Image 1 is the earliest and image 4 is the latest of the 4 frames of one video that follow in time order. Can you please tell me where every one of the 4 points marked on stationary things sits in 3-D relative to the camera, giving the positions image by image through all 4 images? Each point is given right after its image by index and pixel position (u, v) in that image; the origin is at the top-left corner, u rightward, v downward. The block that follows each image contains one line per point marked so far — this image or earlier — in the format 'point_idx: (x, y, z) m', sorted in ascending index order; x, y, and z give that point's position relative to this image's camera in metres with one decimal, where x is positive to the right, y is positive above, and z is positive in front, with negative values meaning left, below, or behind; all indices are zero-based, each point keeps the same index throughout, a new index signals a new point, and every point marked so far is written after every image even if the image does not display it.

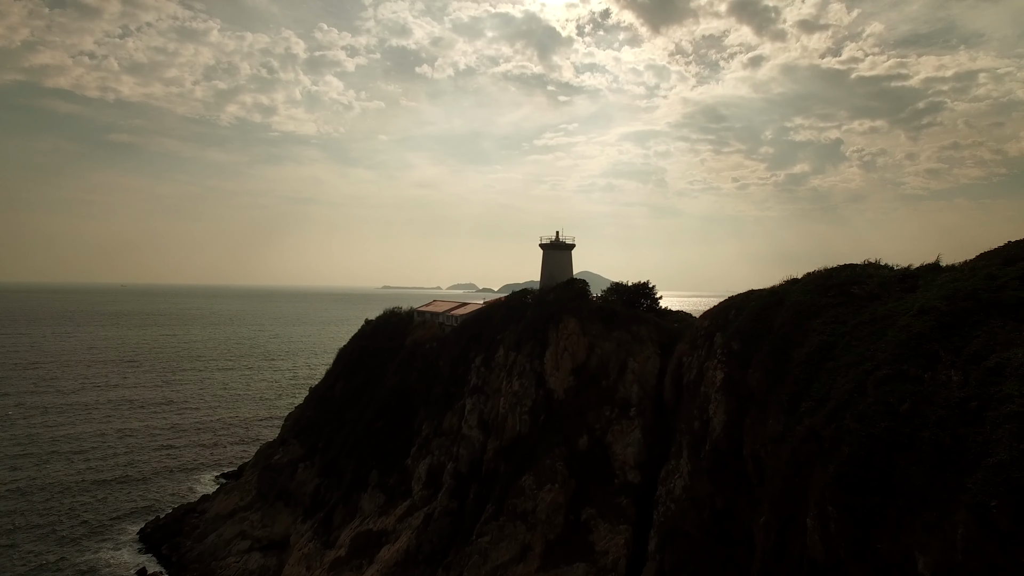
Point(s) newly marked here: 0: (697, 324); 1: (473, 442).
0: (+5.3, -1.0, +14.9) m
1: (-1.1, -4.5, +15.3) m
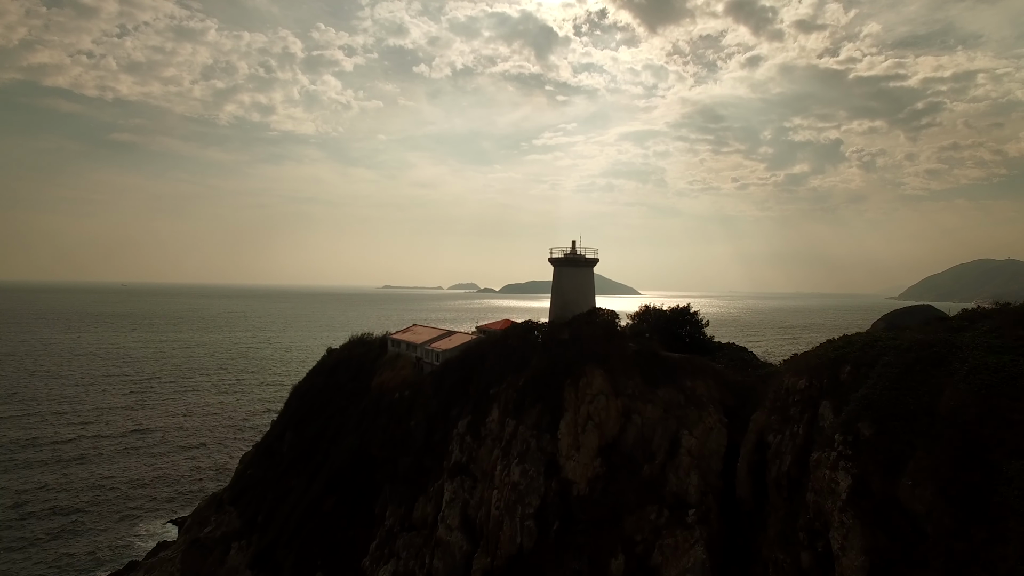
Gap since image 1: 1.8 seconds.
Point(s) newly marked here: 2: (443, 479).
0: (+5.3, -1.8, +10.1) m
1: (-1.2, -5.3, +10.4) m
2: (-1.6, -4.3, +11.6) m
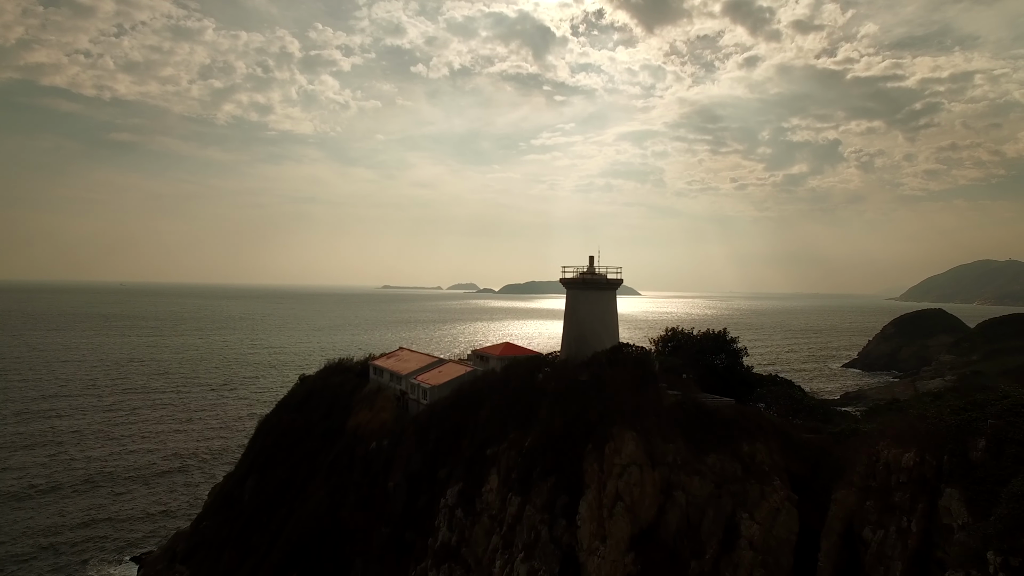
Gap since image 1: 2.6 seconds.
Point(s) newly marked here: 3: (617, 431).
0: (+5.4, -2.4, +7.6) m
1: (-1.1, -5.9, +7.9) m
2: (-1.5, -4.8, +9.1) m
3: (+1.7, -2.3, +8.4) m
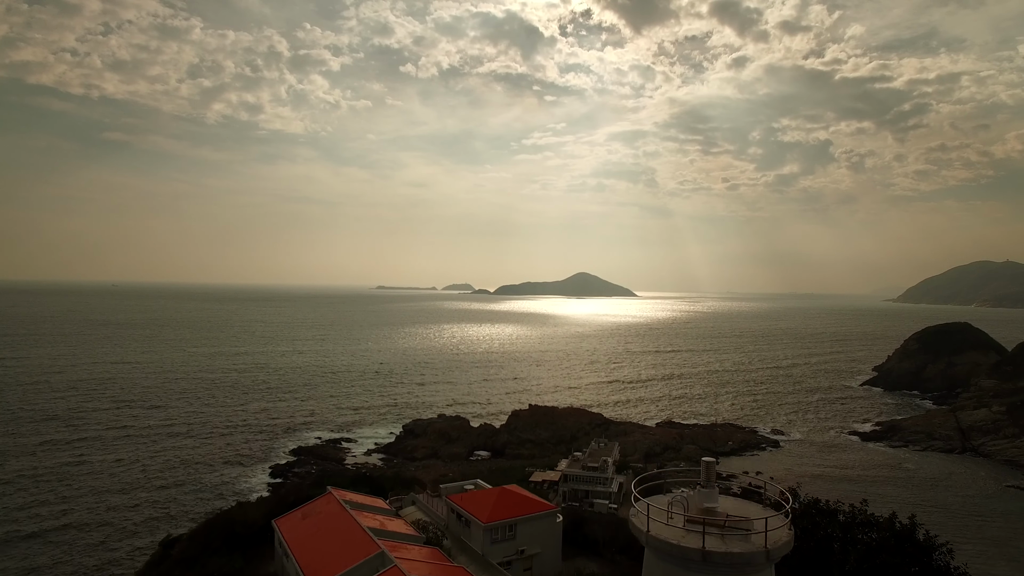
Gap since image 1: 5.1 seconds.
0: (+6.7, -4.0, +2.6) m
1: (+0.3, -7.5, +2.8) m
2: (-0.1, -6.5, +3.9) m
3: (+3.1, -4.0, +3.3) m
